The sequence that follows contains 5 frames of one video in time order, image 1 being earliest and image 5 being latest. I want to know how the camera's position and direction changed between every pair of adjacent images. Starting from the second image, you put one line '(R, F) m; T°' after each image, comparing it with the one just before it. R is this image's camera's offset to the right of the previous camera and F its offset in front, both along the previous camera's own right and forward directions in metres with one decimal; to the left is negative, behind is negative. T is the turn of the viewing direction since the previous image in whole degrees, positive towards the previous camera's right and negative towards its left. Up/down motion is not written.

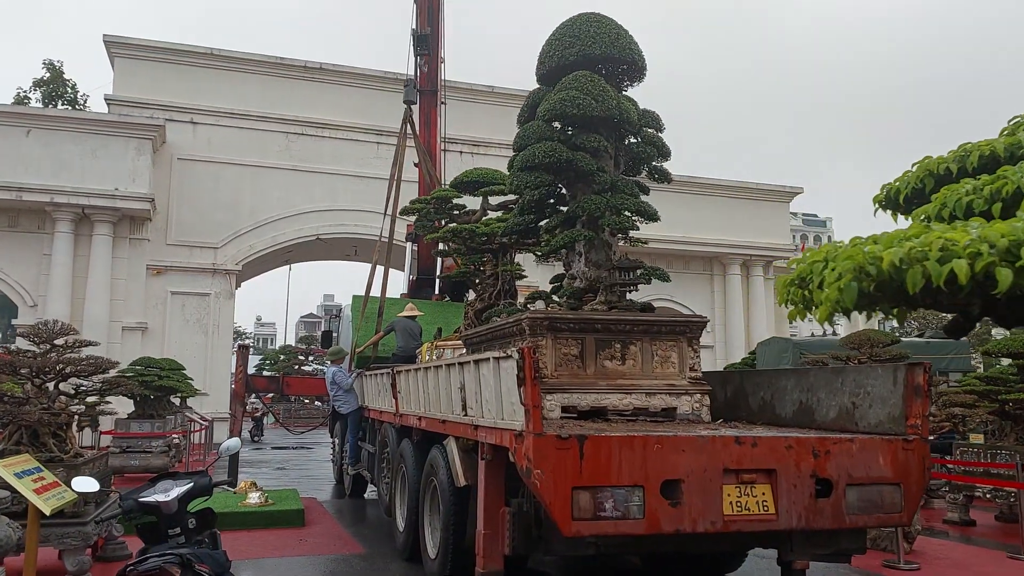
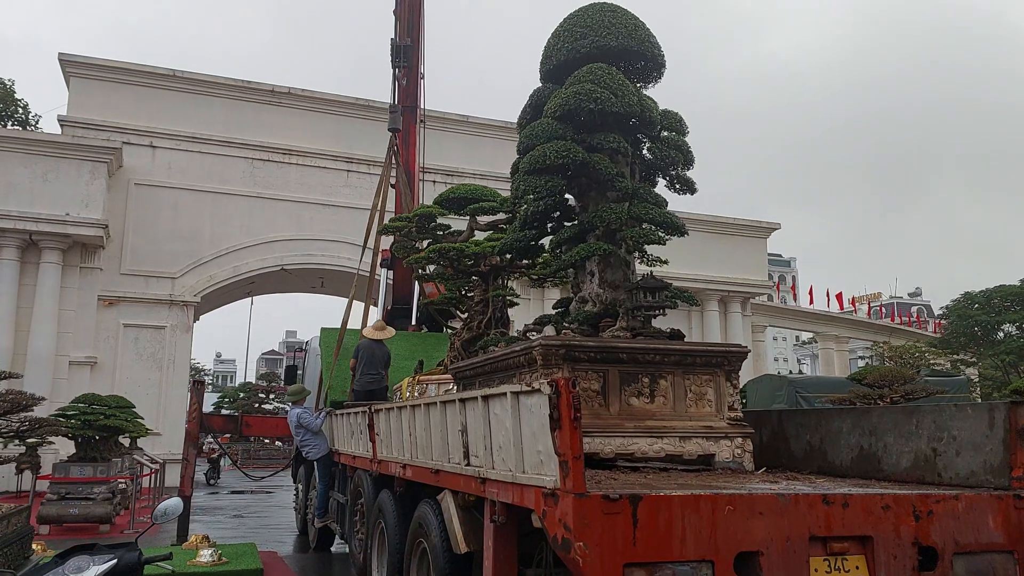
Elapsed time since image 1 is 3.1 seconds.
(-0.3, +1.0) m; +2°
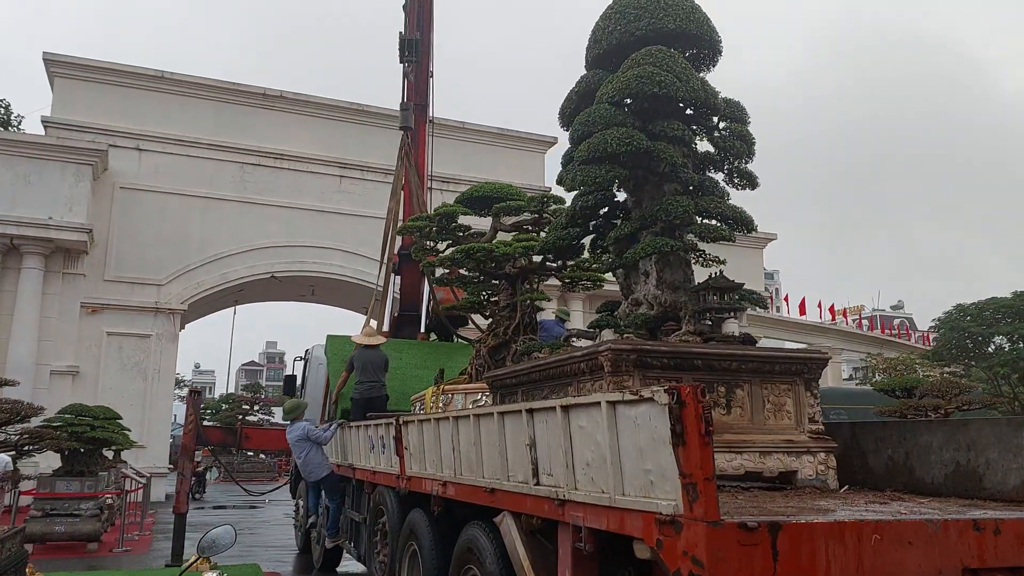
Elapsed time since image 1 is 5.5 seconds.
(-0.5, +0.5) m; +1°
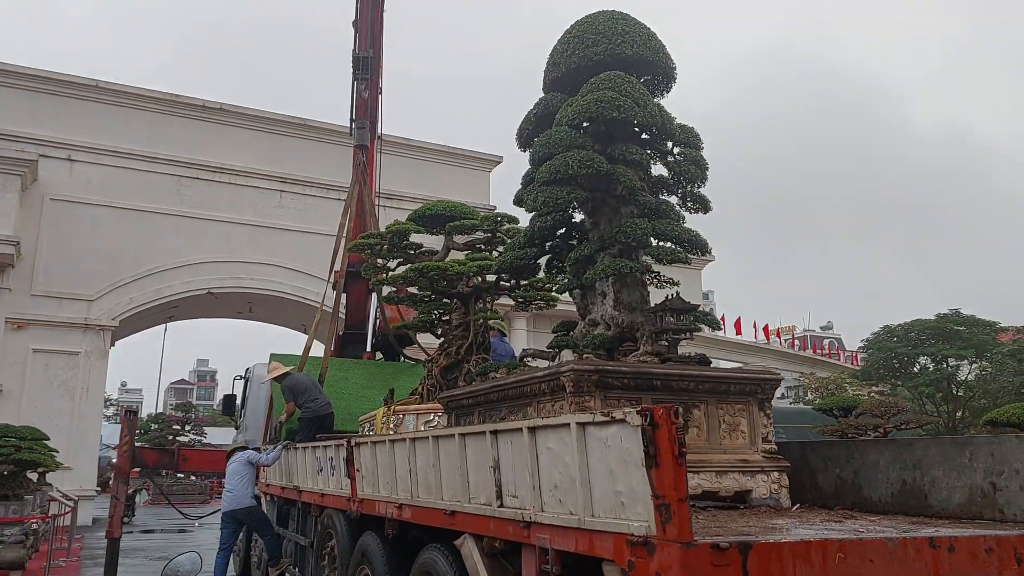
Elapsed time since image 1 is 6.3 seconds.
(-0.1, 0.0) m; +4°
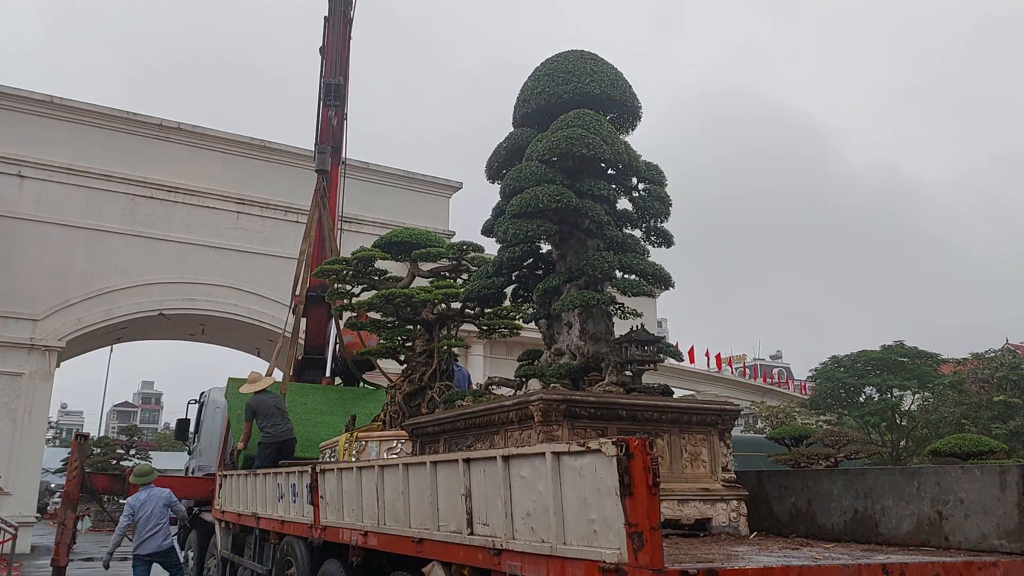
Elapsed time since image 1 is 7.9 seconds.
(-0.1, -0.1) m; +3°
